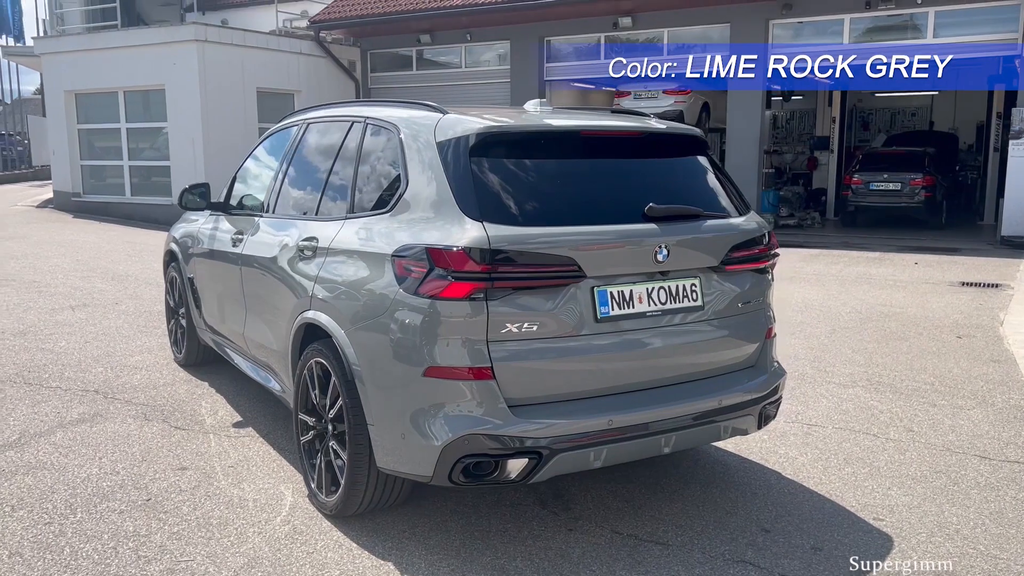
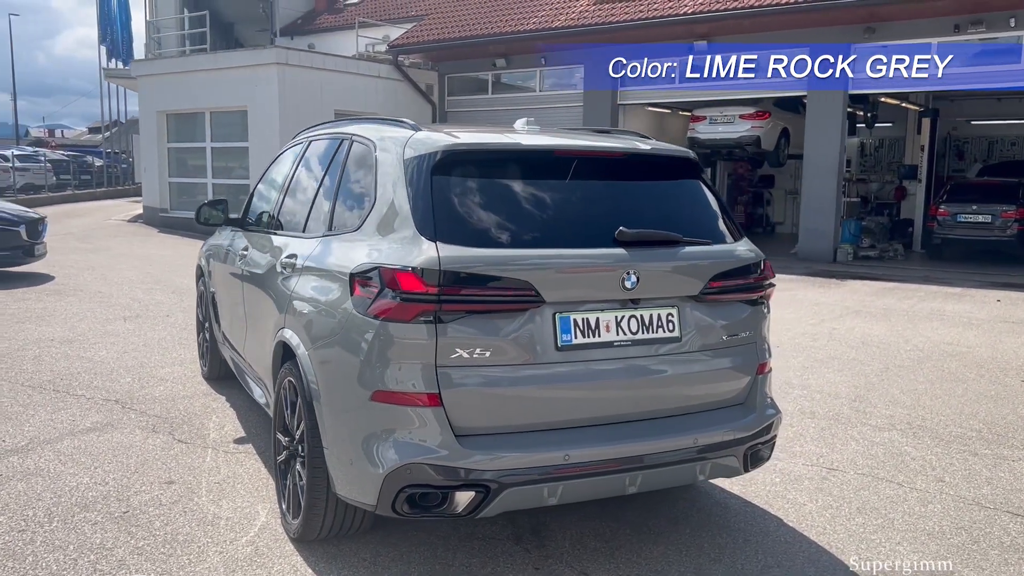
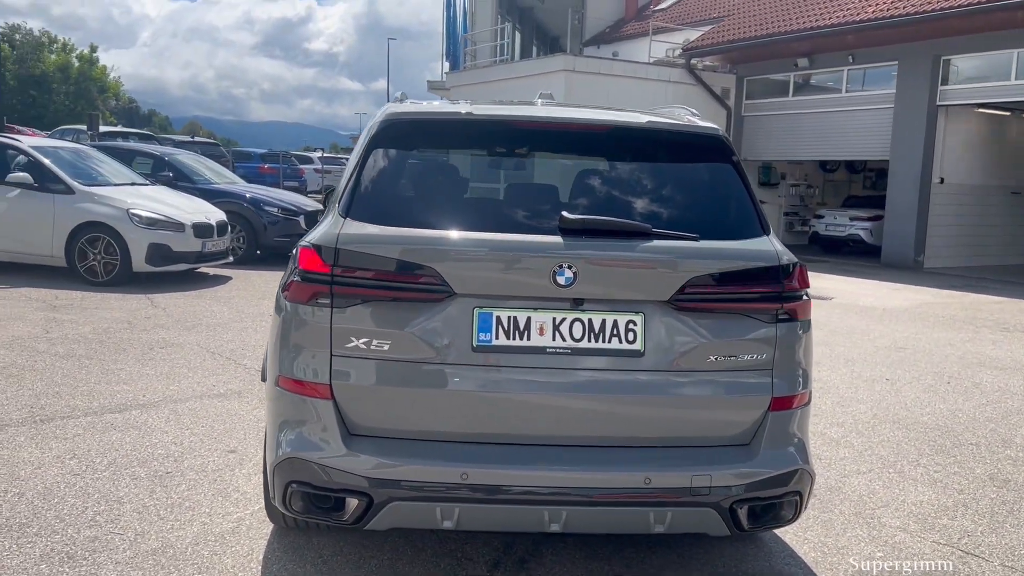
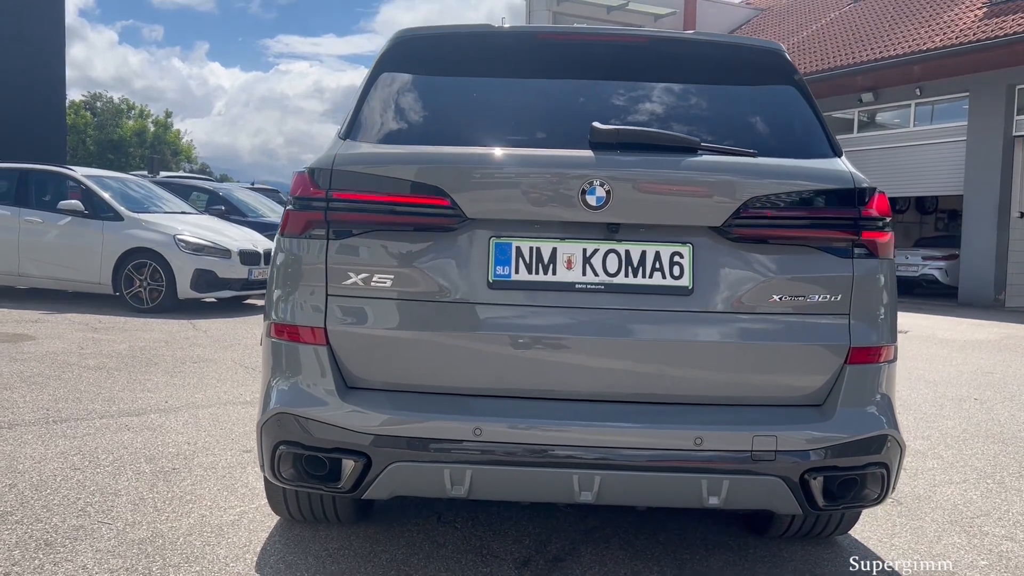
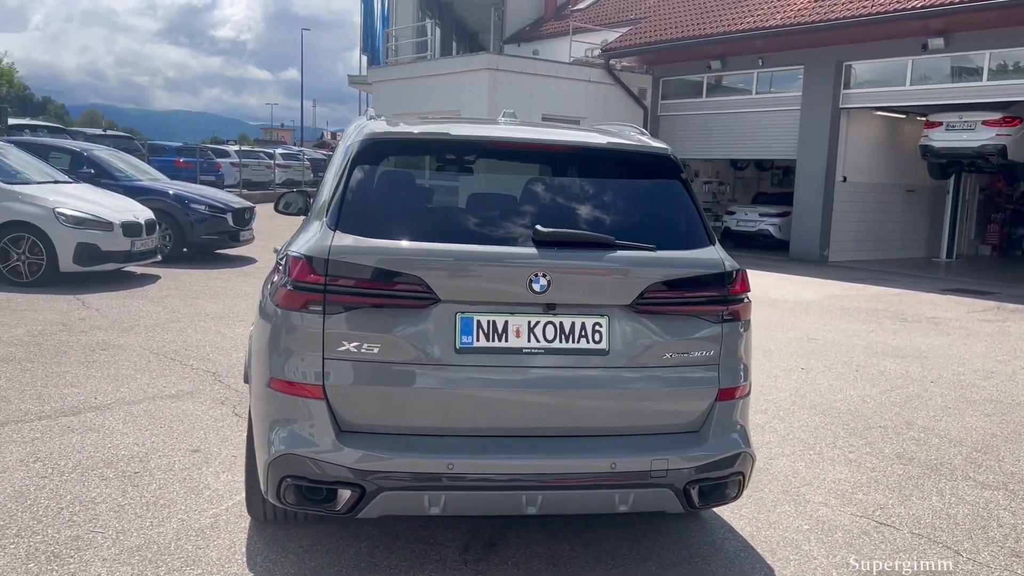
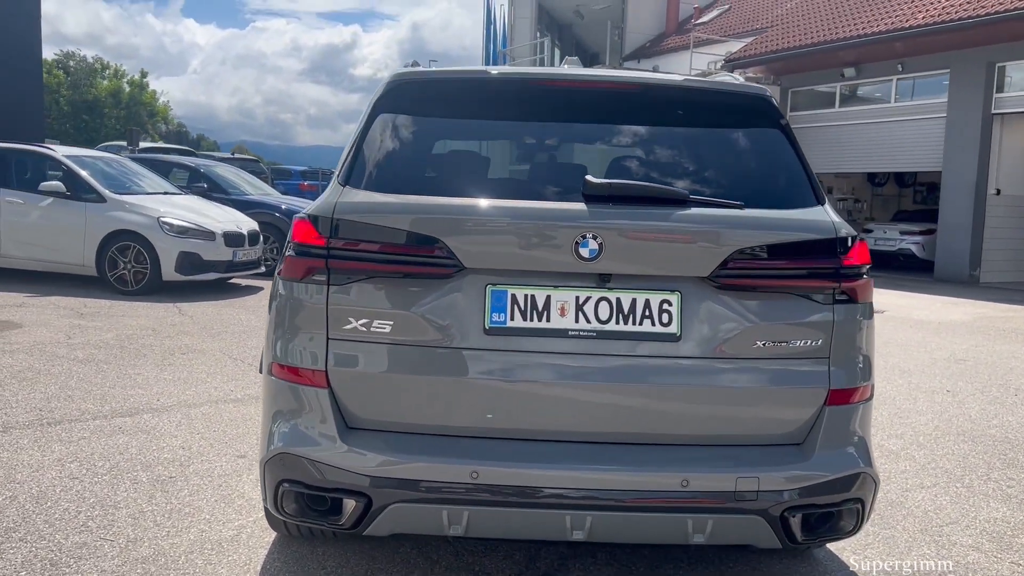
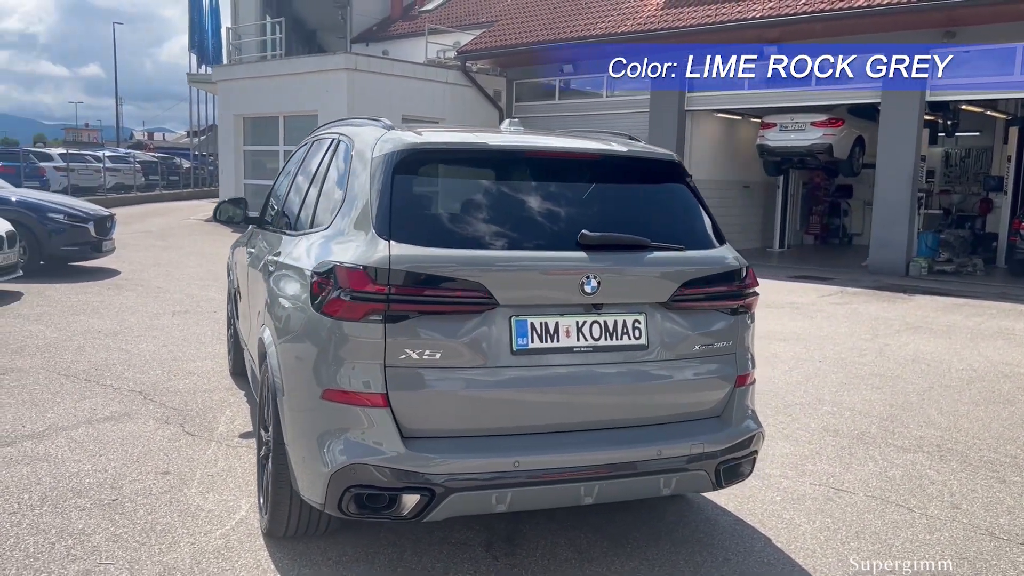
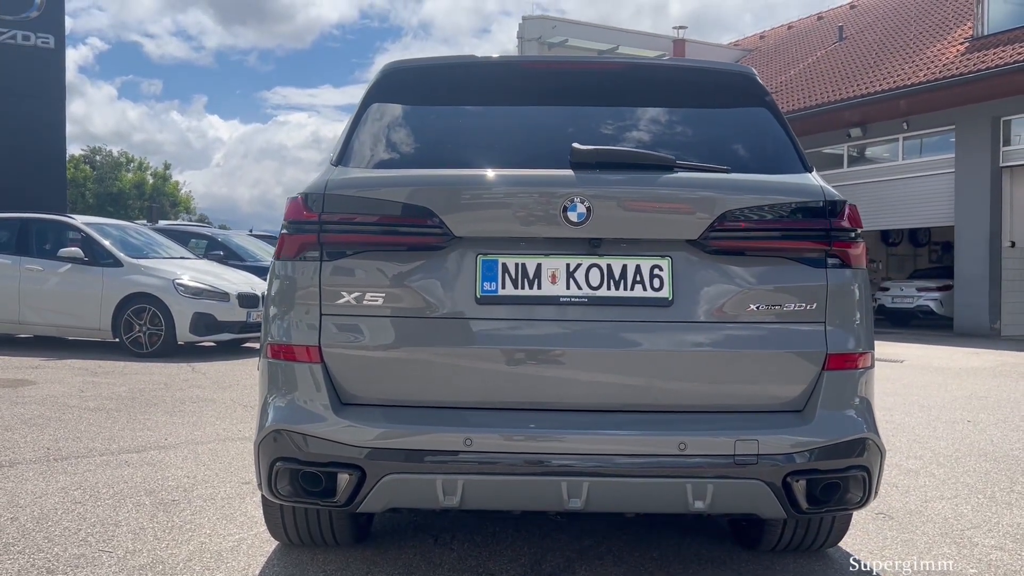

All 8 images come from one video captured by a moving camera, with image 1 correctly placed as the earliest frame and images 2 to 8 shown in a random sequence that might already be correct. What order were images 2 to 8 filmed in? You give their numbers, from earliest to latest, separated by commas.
2, 7, 5, 3, 6, 4, 8
